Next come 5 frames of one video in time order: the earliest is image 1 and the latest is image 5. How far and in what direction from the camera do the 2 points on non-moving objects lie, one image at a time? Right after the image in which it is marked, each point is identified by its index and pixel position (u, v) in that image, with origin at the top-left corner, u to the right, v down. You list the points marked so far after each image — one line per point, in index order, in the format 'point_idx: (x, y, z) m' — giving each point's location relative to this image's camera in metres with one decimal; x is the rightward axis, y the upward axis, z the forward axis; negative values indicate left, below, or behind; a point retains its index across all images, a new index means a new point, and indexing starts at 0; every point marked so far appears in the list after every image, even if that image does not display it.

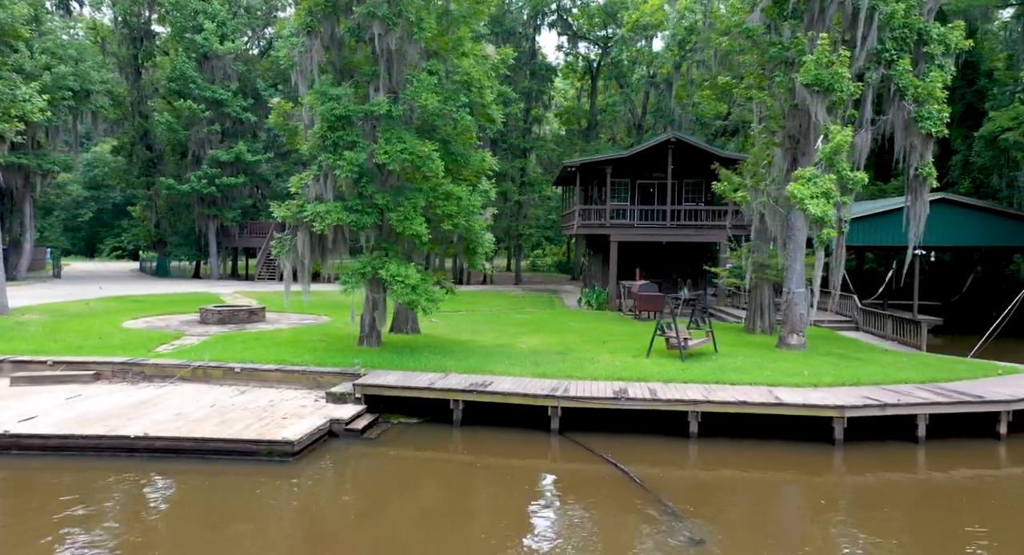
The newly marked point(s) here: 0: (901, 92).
0: (+7.7, +3.7, +12.8) m
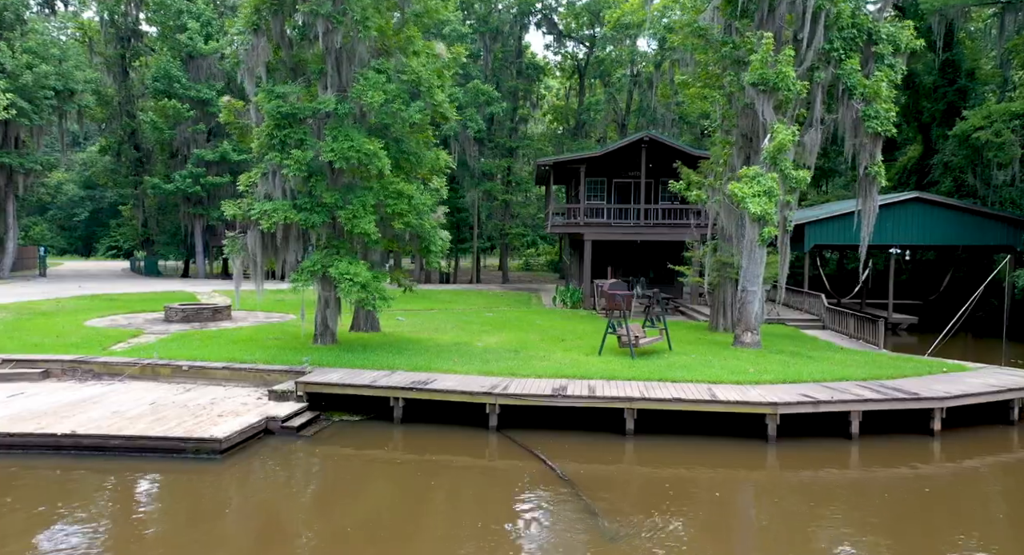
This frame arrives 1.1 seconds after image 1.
0: (+6.7, +3.7, +12.9) m
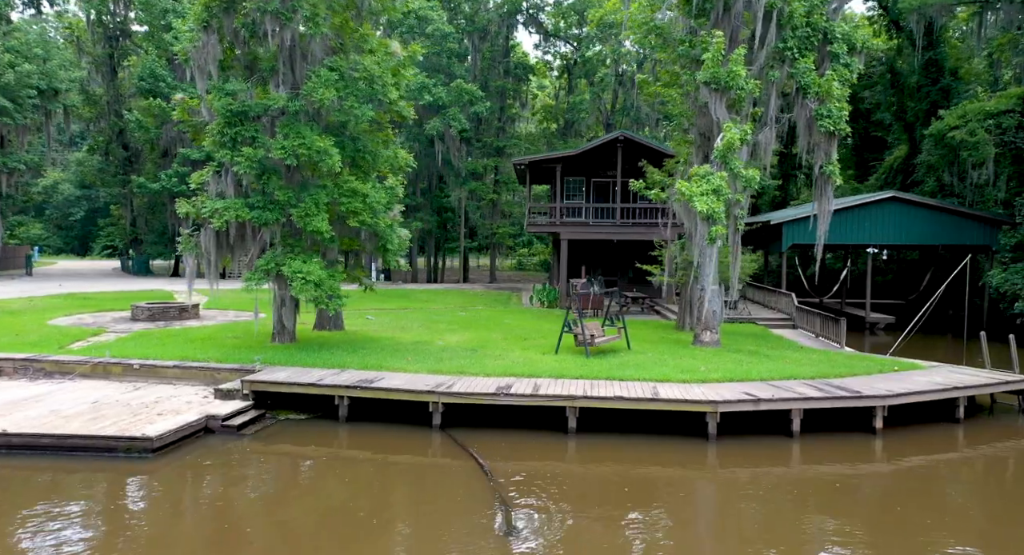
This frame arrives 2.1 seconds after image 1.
0: (+5.8, +3.7, +12.9) m
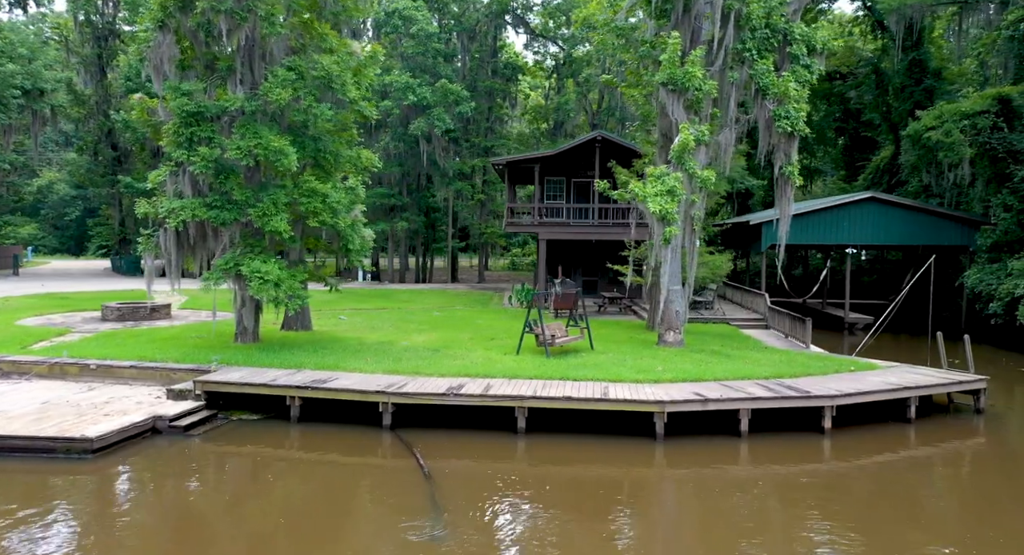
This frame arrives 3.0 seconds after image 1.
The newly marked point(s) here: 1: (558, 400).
0: (+5.0, +3.7, +12.9) m
1: (+0.7, -1.9, +10.1) m
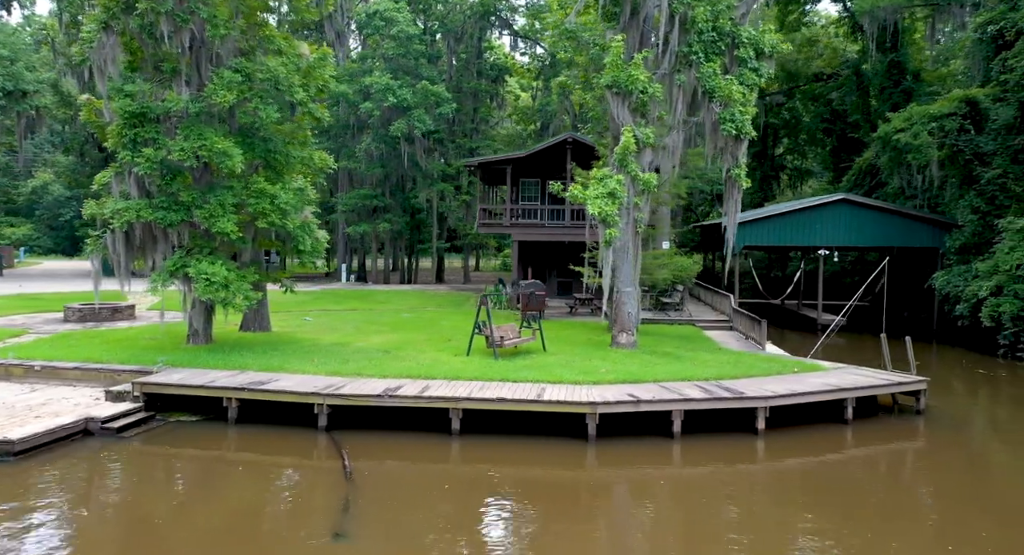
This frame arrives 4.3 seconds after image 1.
0: (+3.9, +3.7, +12.9) m
1: (-0.3, -1.9, +10.1) m
